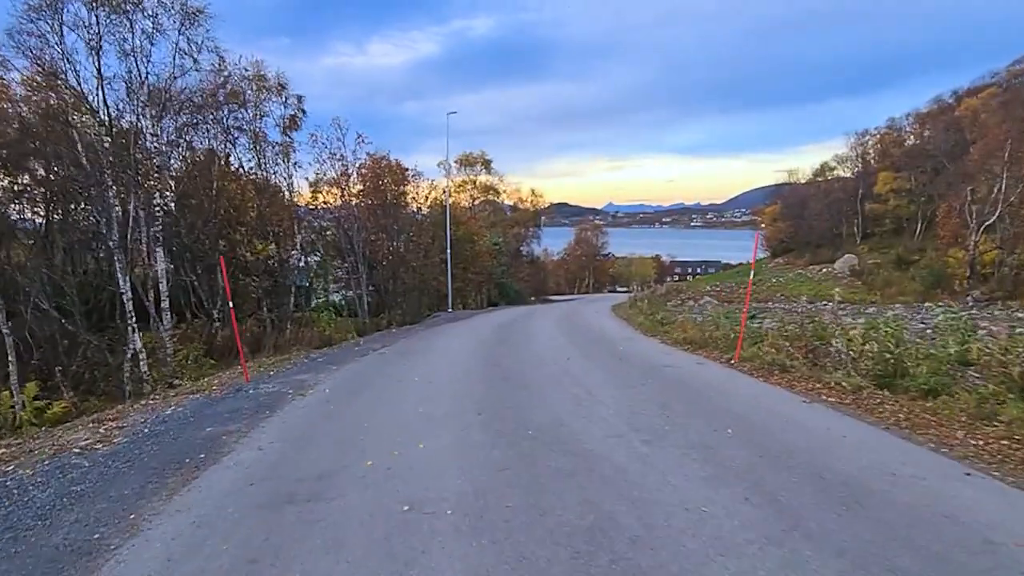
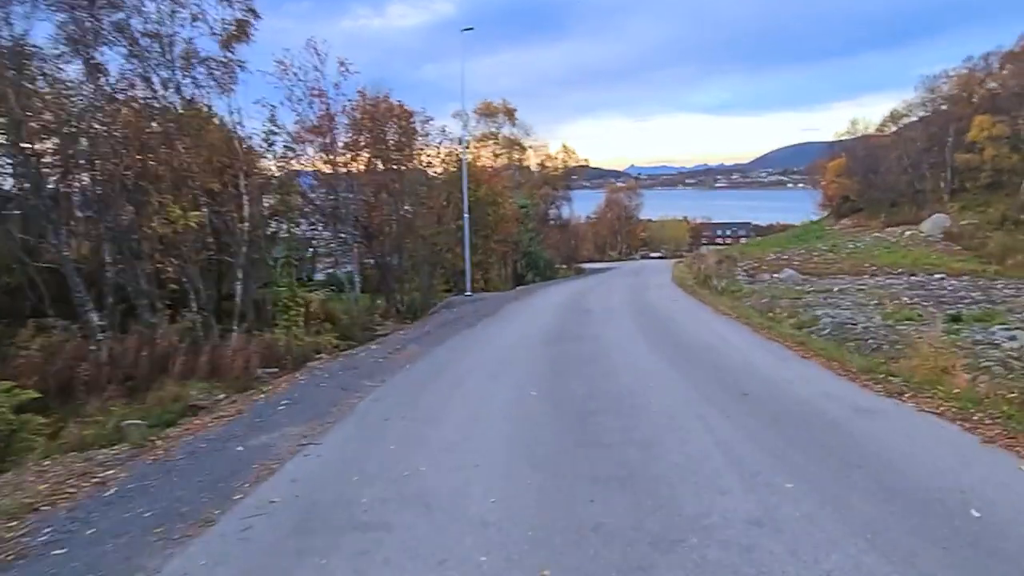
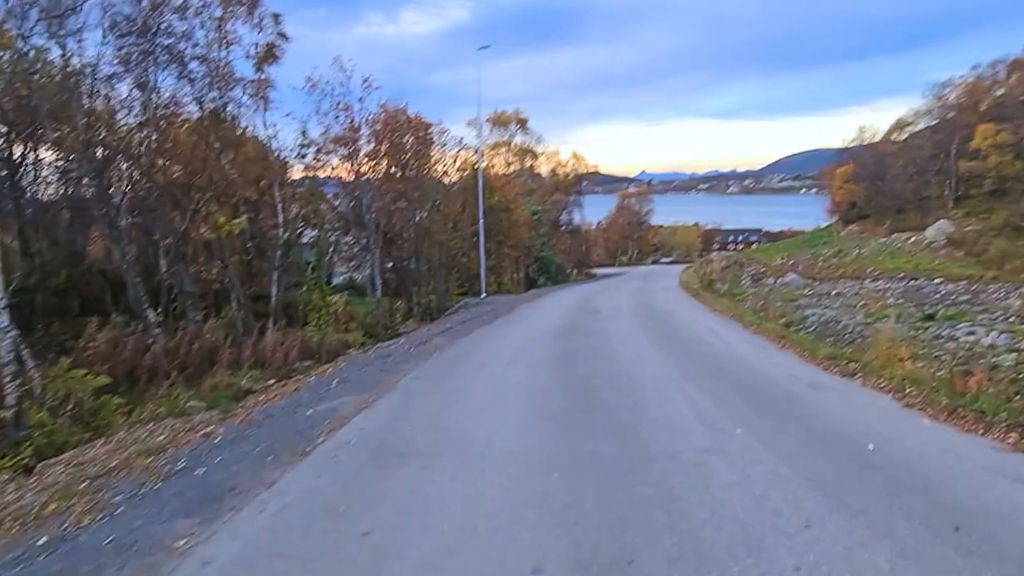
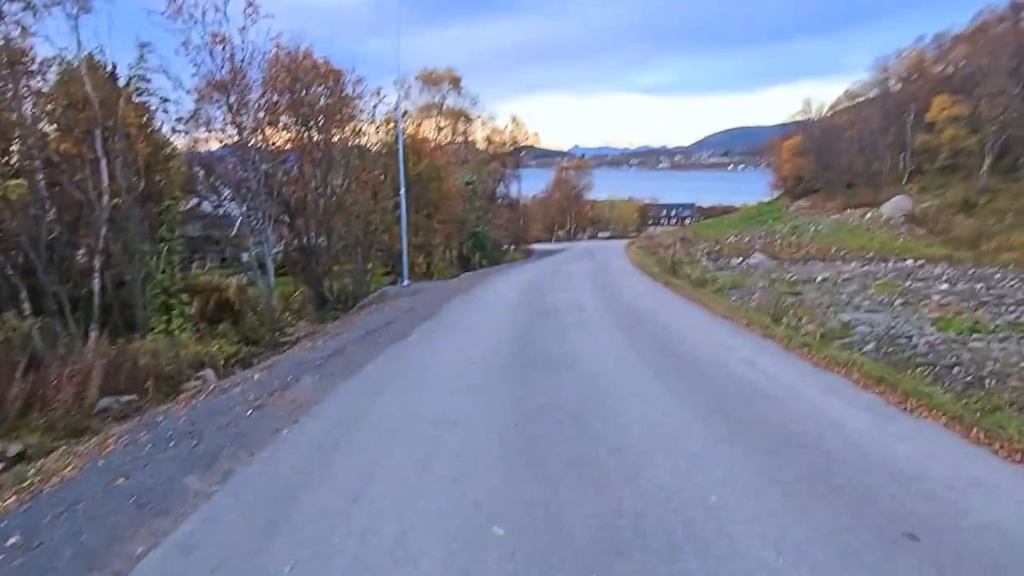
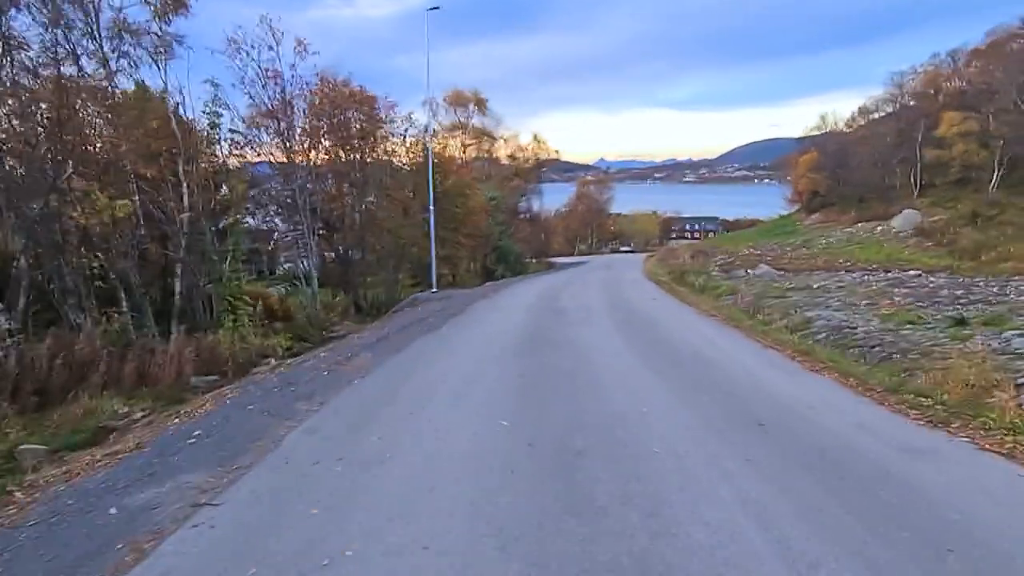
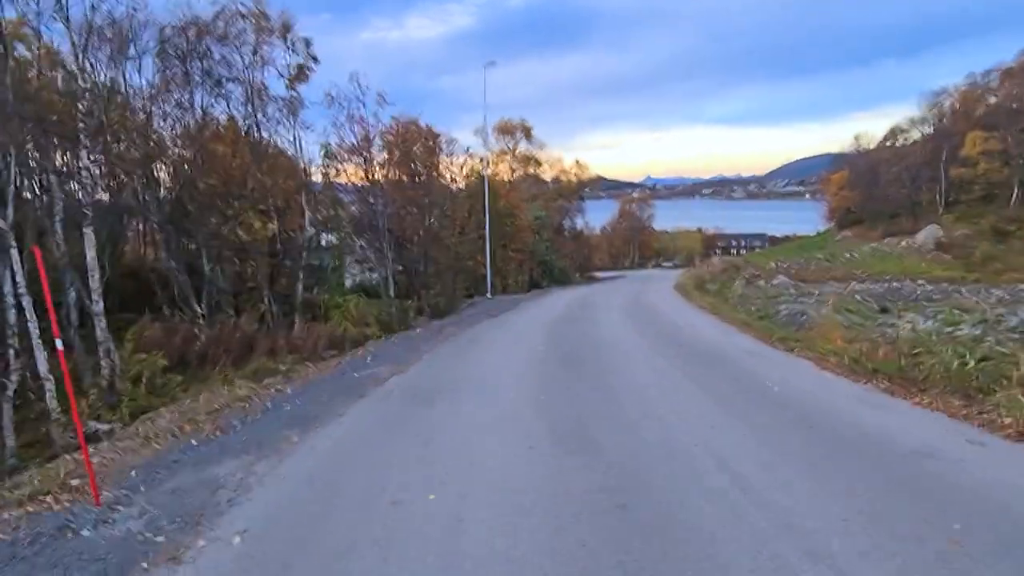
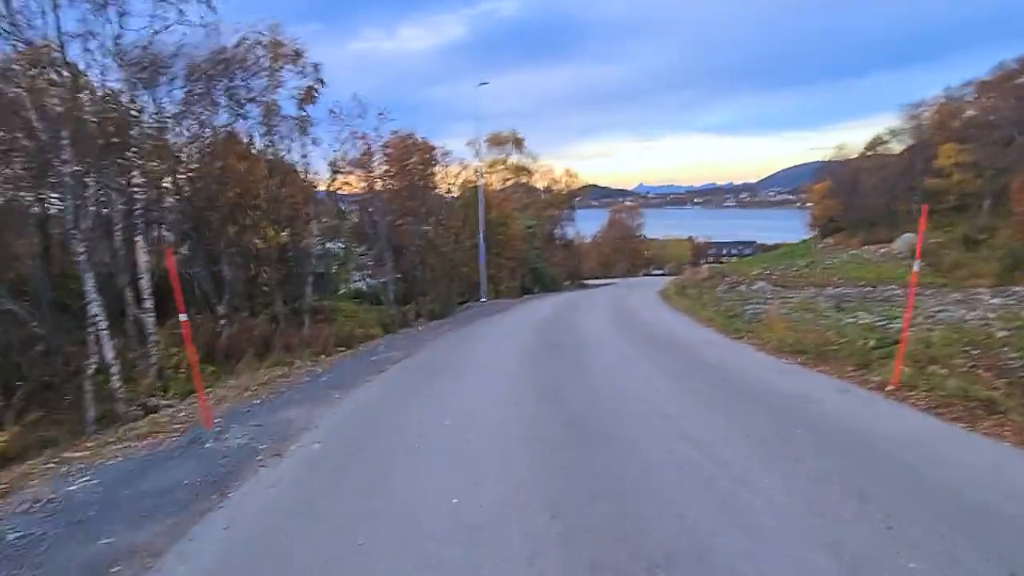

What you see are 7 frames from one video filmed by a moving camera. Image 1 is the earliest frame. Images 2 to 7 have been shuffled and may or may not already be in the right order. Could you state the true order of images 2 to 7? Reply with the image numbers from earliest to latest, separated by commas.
7, 6, 3, 2, 5, 4
